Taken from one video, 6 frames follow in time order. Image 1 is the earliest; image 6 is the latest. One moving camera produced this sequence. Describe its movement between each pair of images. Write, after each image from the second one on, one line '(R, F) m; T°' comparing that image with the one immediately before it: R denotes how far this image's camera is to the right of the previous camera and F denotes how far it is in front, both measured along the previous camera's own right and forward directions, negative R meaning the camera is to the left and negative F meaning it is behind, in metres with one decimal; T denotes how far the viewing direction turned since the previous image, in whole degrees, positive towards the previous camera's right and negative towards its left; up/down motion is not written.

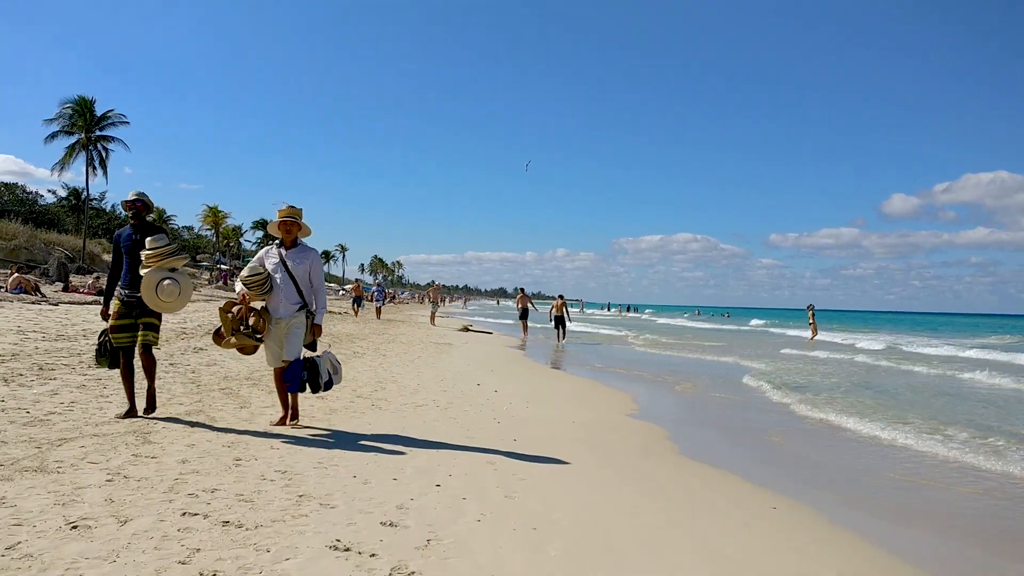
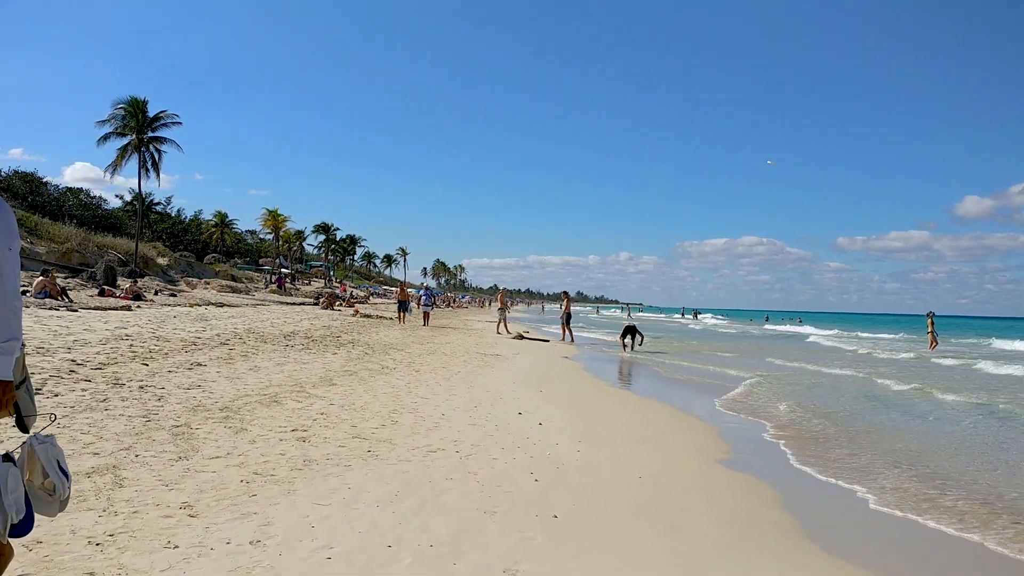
(+0.2, +2.0) m; -6°
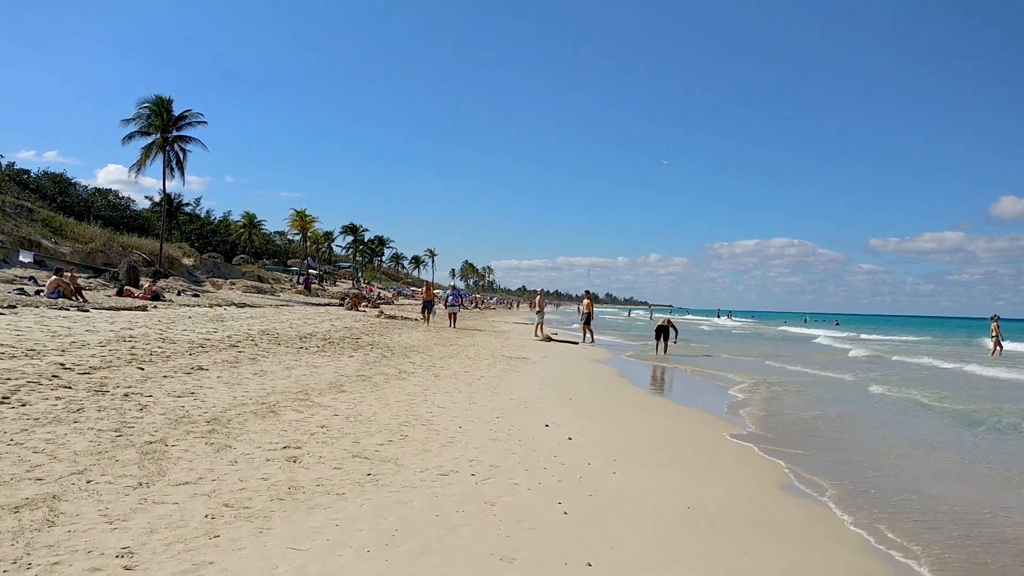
(0.0, +0.8) m; -3°
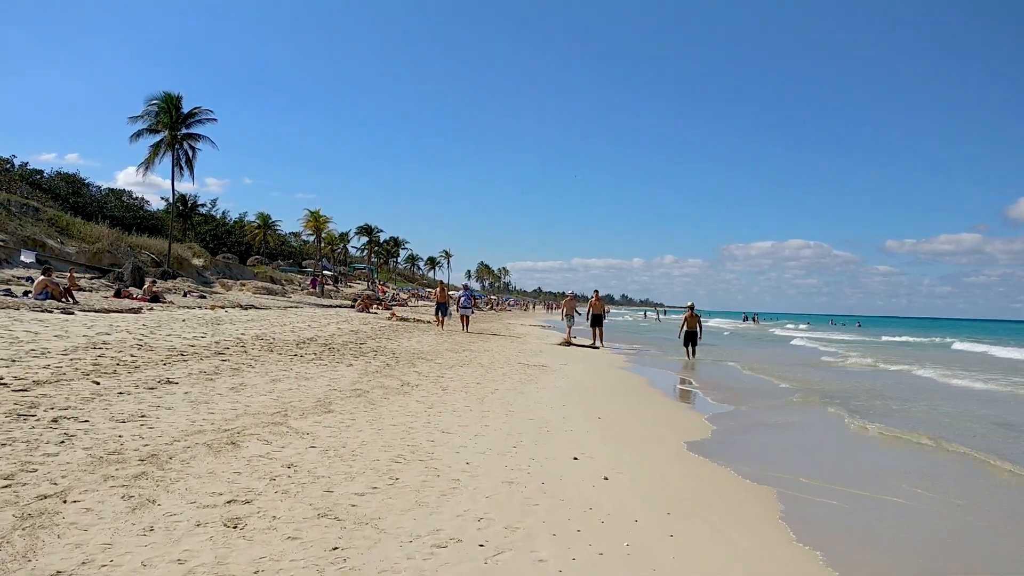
(0.0, +1.3) m; -2°
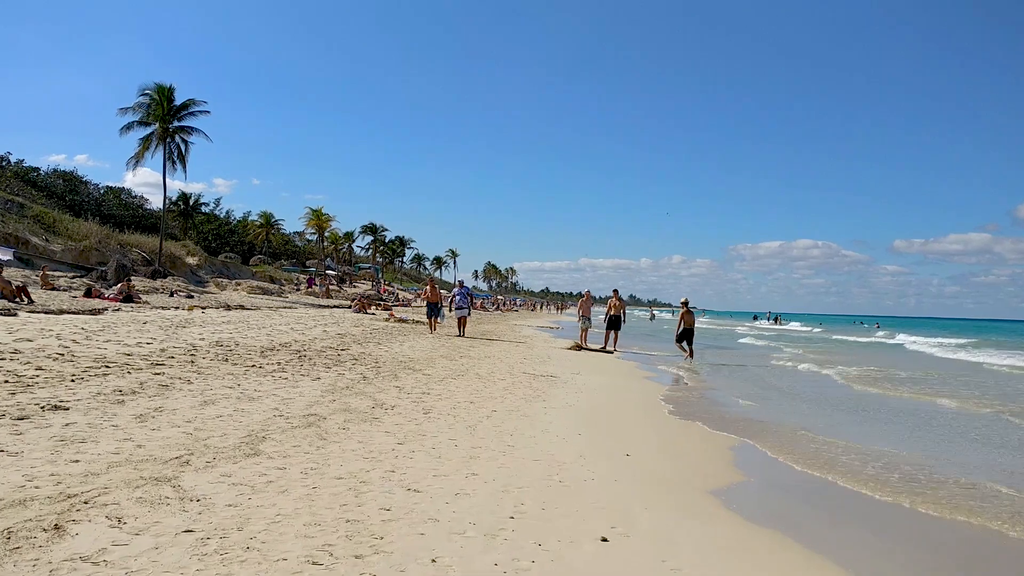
(+0.1, +1.9) m; -1°
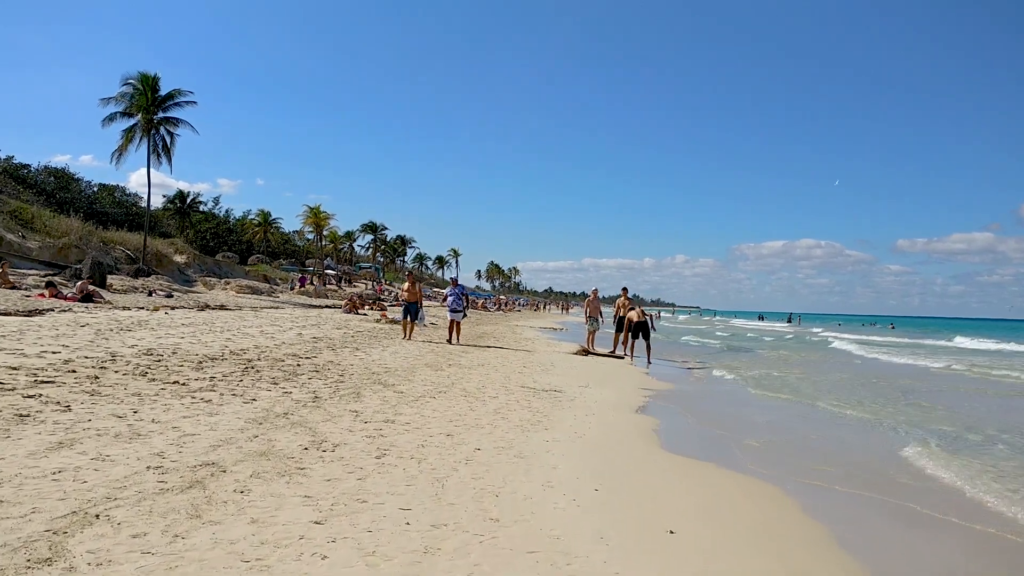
(+0.1, +1.9) m; -1°
